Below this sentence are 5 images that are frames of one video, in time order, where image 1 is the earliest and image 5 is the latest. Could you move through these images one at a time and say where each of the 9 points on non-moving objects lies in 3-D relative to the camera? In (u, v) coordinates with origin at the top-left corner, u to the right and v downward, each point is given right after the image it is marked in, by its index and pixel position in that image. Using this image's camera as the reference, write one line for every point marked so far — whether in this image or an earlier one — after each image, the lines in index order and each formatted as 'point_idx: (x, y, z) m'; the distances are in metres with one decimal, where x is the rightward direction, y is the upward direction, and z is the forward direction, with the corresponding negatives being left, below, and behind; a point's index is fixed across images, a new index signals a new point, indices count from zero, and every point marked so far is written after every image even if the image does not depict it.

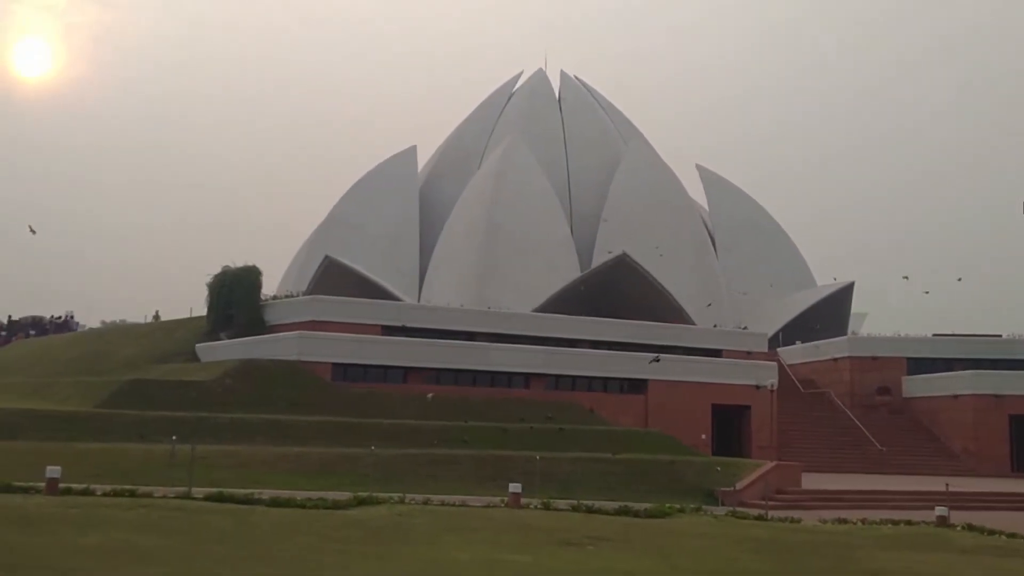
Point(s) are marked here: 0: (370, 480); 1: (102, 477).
0: (-2.2, -3.0, +16.4) m
1: (-5.9, -2.7, +15.1) m
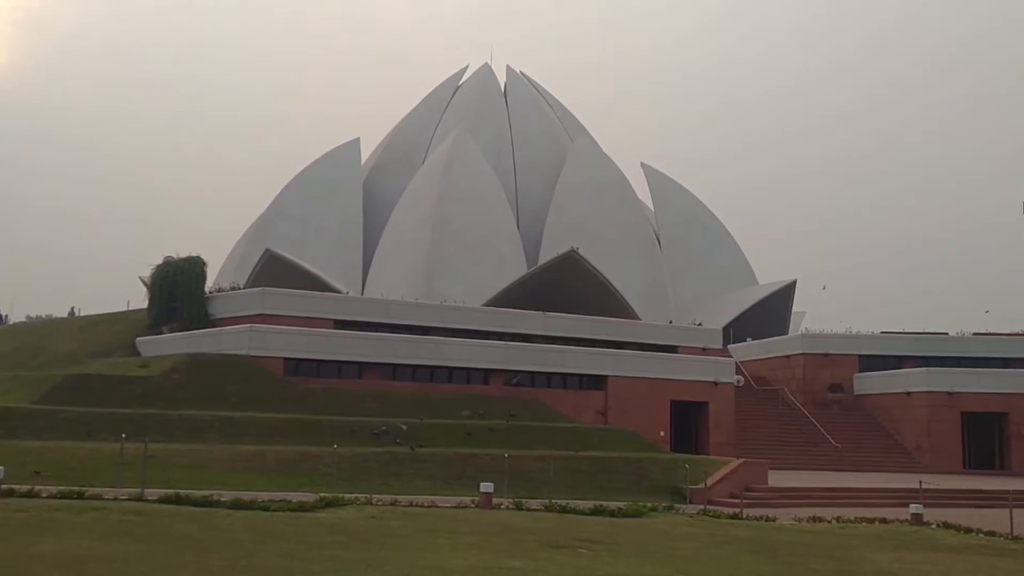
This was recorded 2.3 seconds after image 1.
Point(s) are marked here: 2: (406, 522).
0: (-2.7, -2.9, +15.6) m
1: (-6.3, -2.5, +14.1) m
2: (-1.1, -2.6, +11.4) m
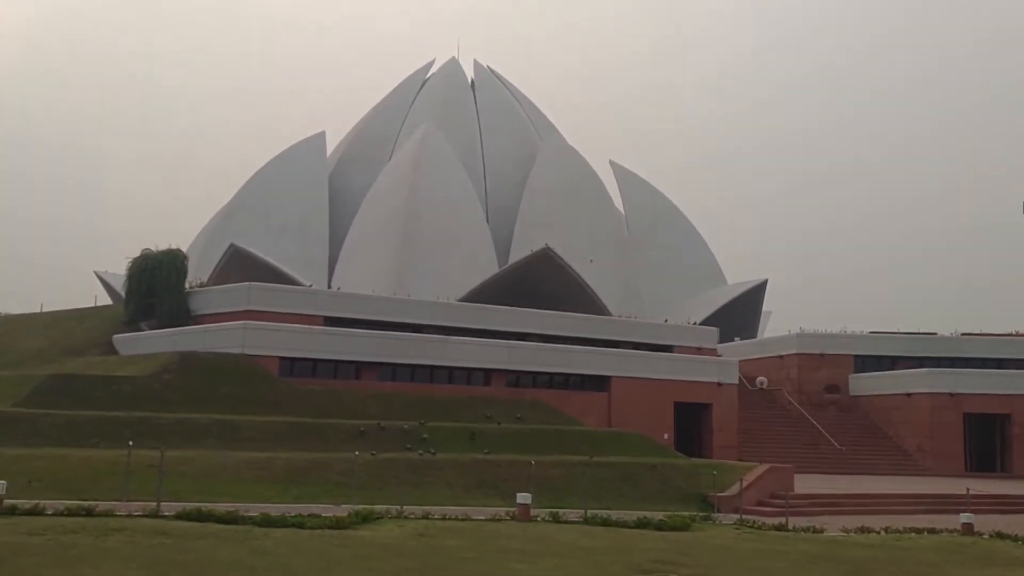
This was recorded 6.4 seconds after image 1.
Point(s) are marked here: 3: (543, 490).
0: (-2.2, -2.8, +14.4) m
1: (-5.8, -2.4, +12.7) m
2: (-0.5, -2.5, +10.3) m
3: (+0.5, -3.1, +15.9) m
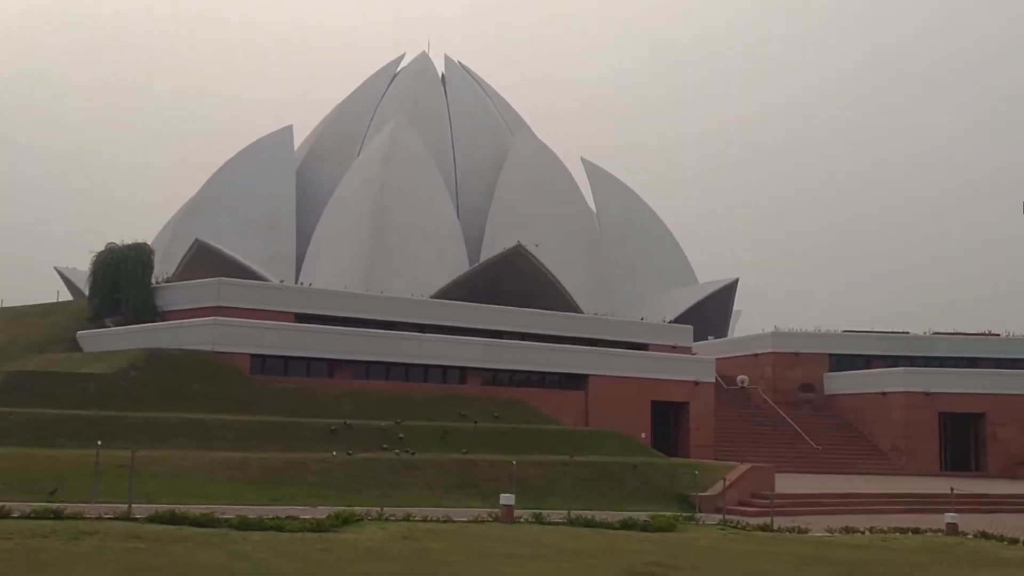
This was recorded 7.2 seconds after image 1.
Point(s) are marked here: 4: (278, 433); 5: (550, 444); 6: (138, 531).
0: (-2.5, -2.8, +14.0) m
1: (-6.0, -2.4, +12.2) m
2: (-0.6, -2.5, +10.0) m
3: (+0.2, -3.0, +15.6) m
4: (-3.8, -2.3, +16.8) m
5: (+0.7, -2.9, +19.2) m
6: (-3.3, -2.2, +9.2) m
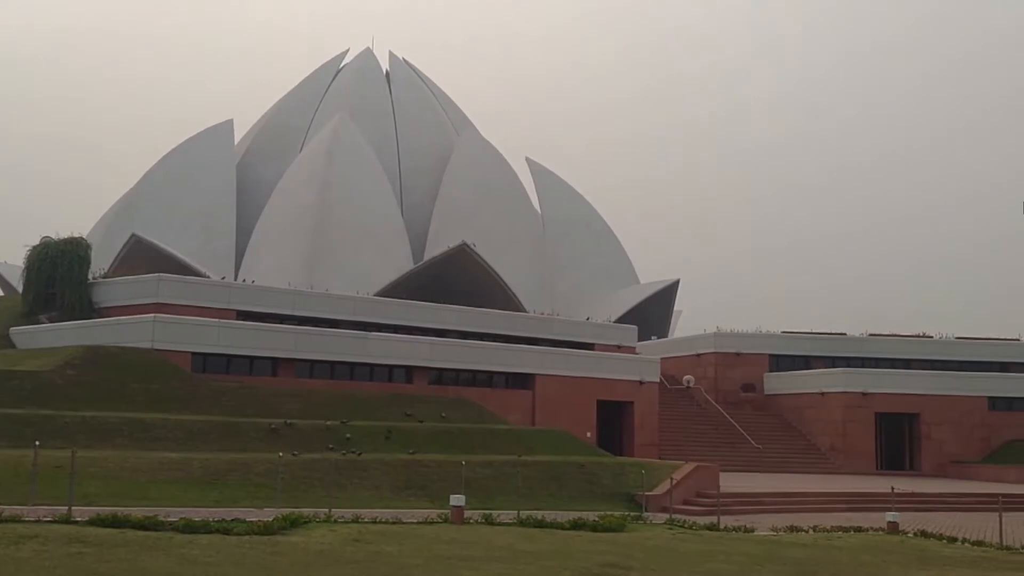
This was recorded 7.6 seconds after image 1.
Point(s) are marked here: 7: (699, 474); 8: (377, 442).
0: (-3.2, -2.7, +13.8) m
1: (-6.5, -2.3, +11.8) m
2: (-1.1, -2.4, +9.9) m
3: (-0.6, -3.0, +15.6) m
4: (-4.6, -2.3, +16.5) m
5: (-0.3, -2.9, +19.1) m
6: (-3.7, -2.1, +9.0) m
7: (+3.2, -3.2, +17.7) m
8: (-2.3, -2.6, +17.8) m
